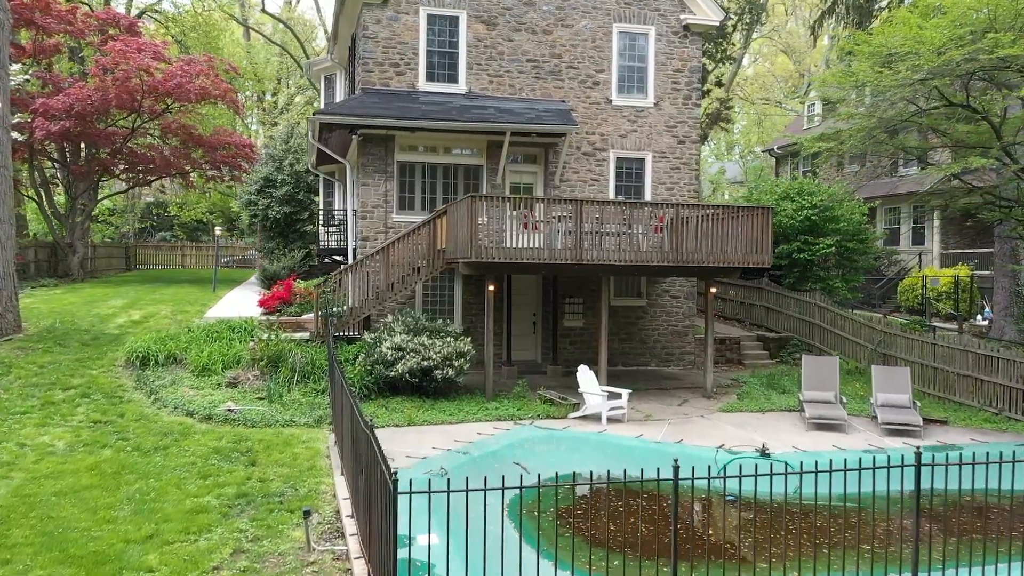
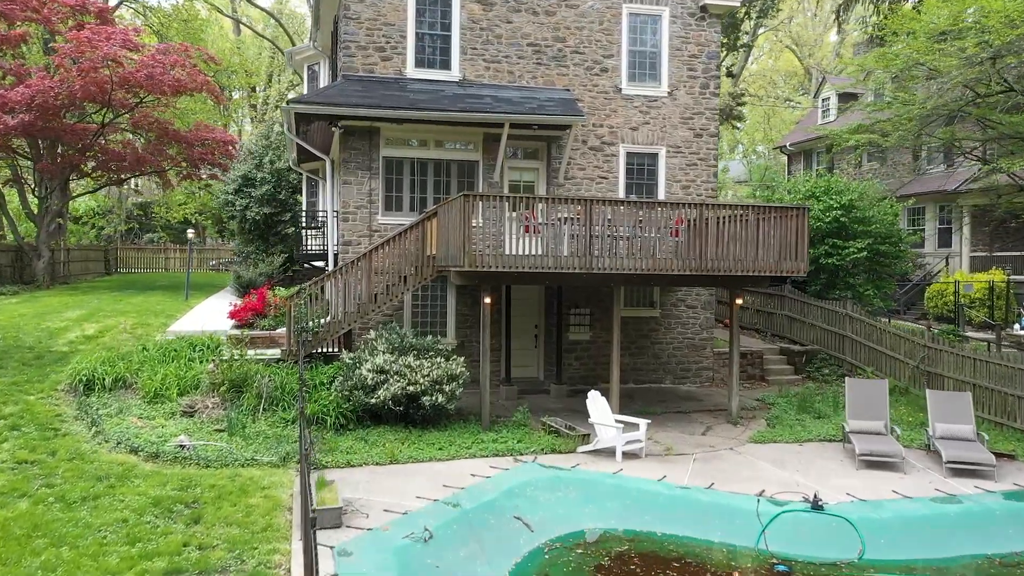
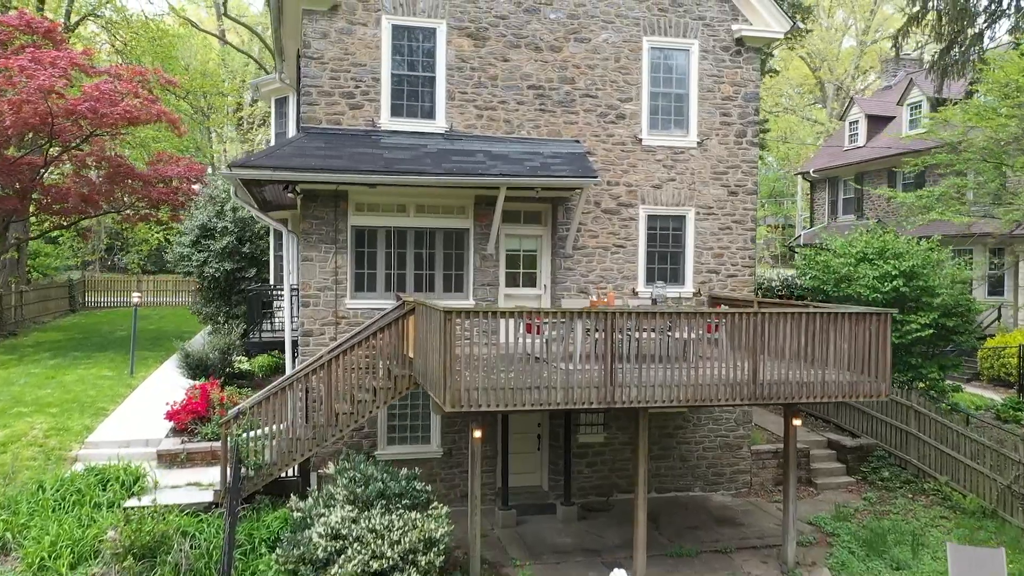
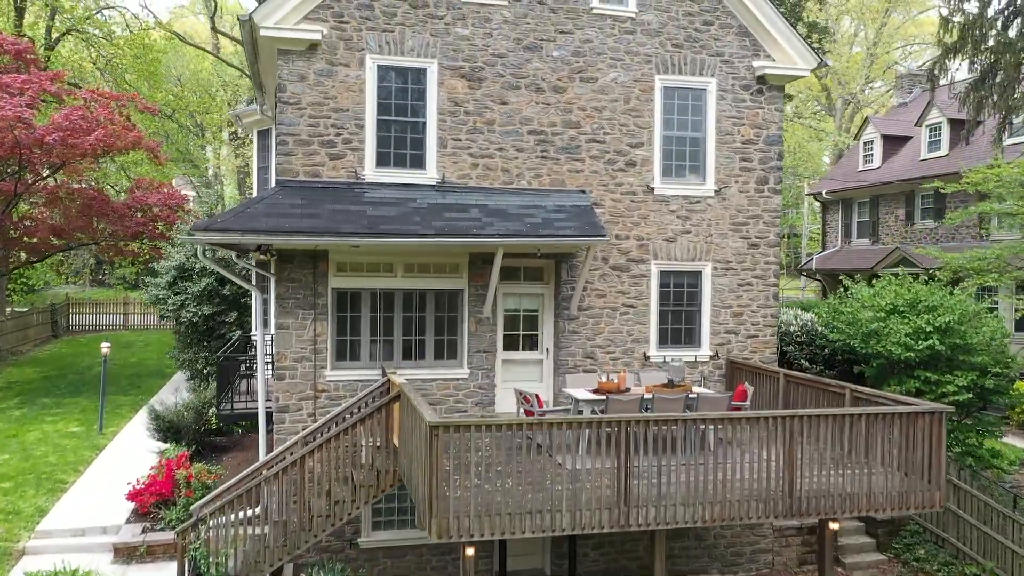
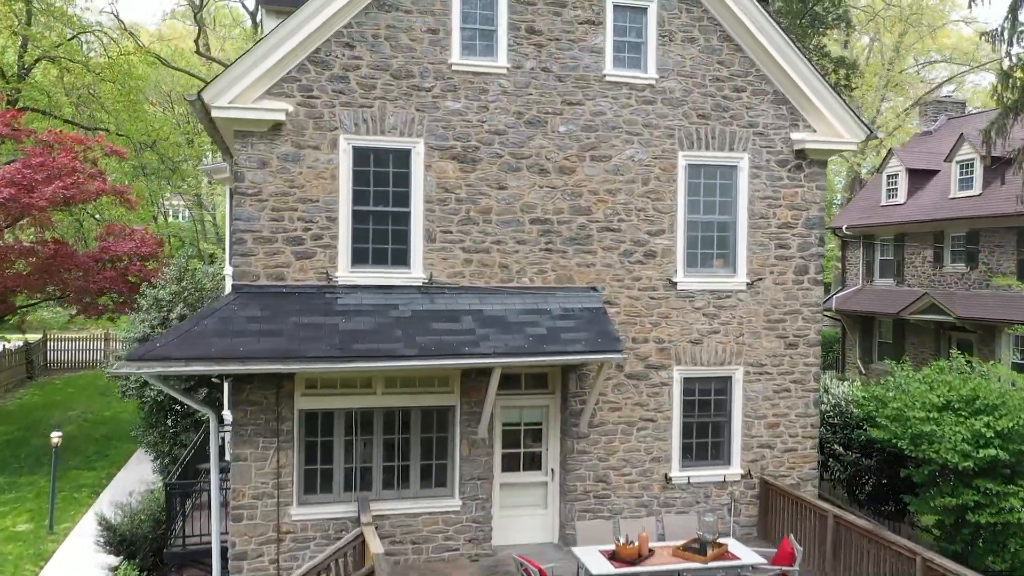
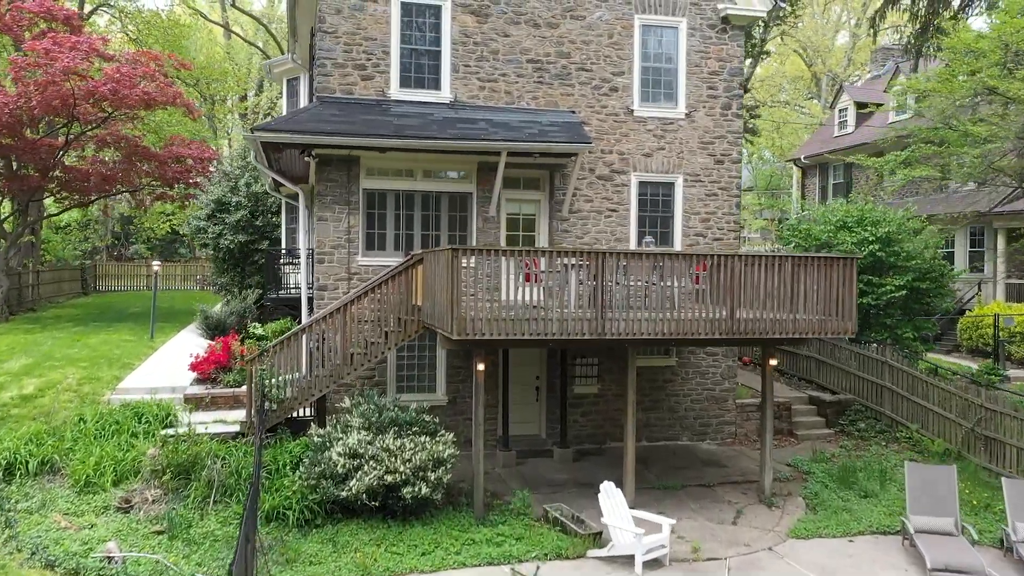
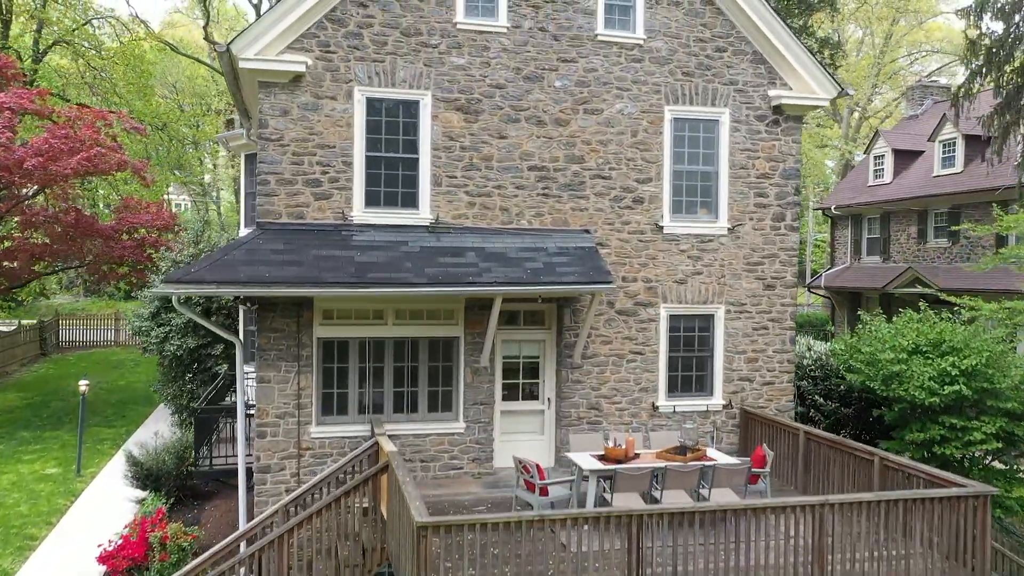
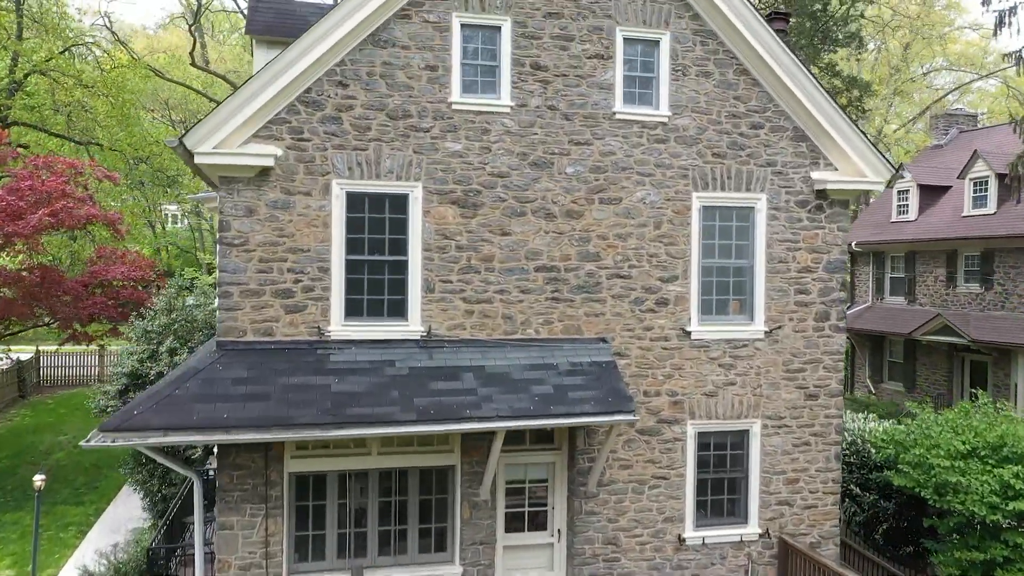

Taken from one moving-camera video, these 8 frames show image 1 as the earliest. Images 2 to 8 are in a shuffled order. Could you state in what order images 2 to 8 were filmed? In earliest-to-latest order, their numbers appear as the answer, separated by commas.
2, 6, 3, 4, 7, 5, 8
